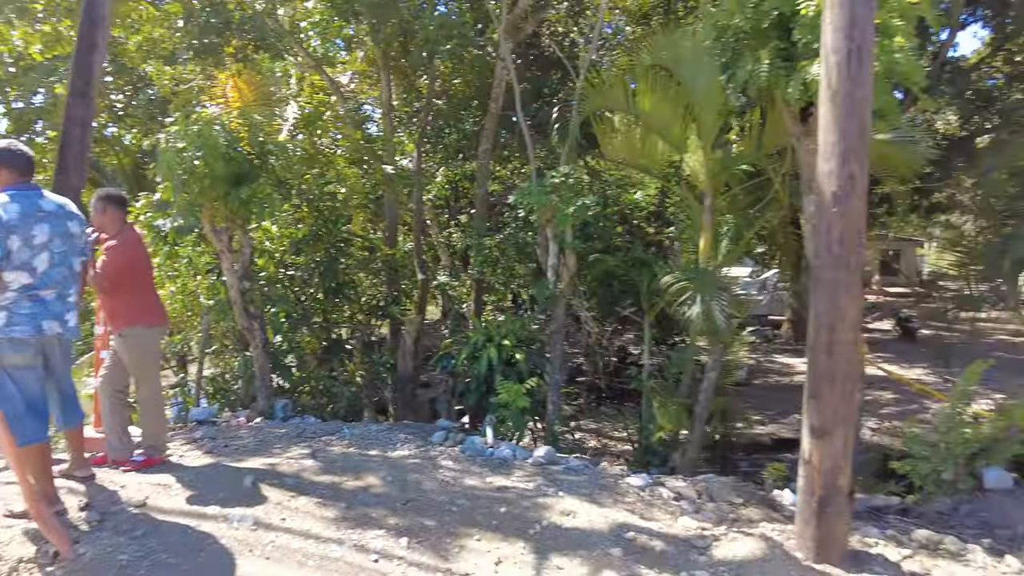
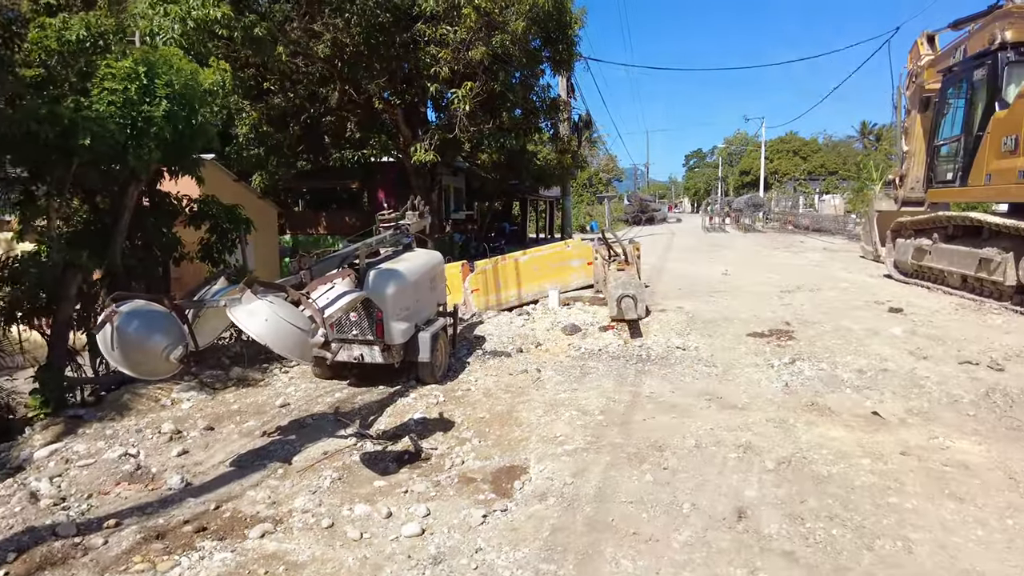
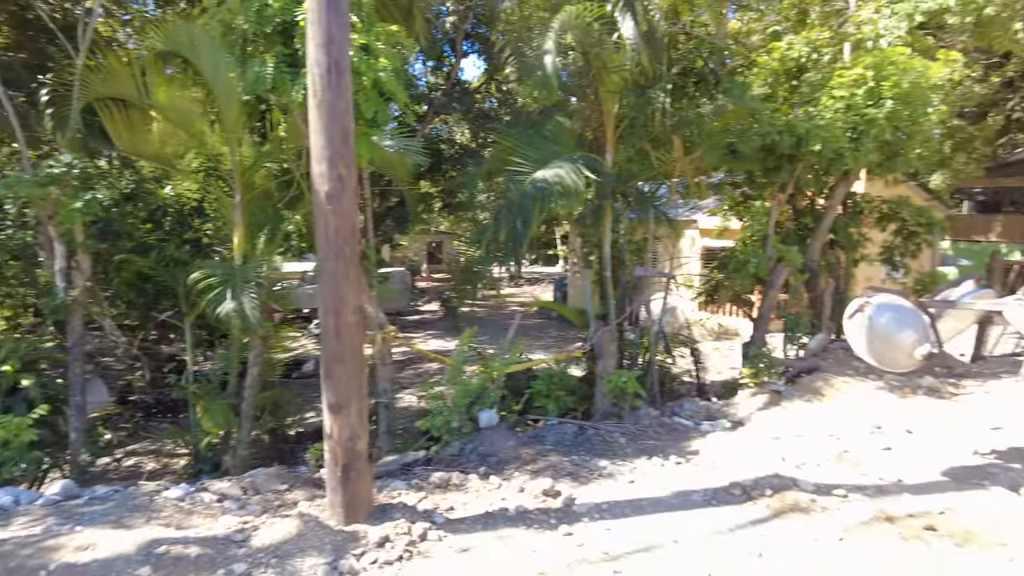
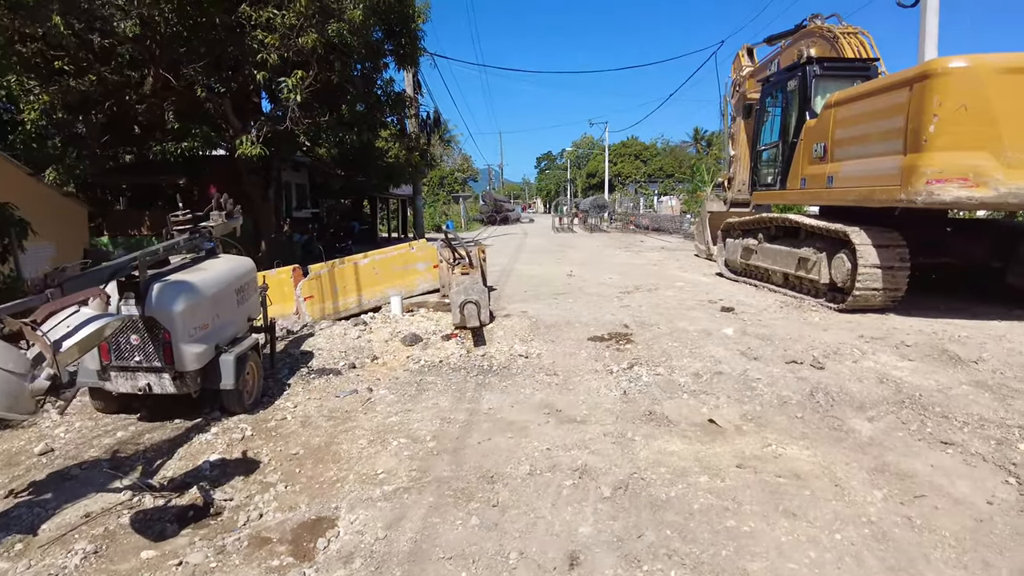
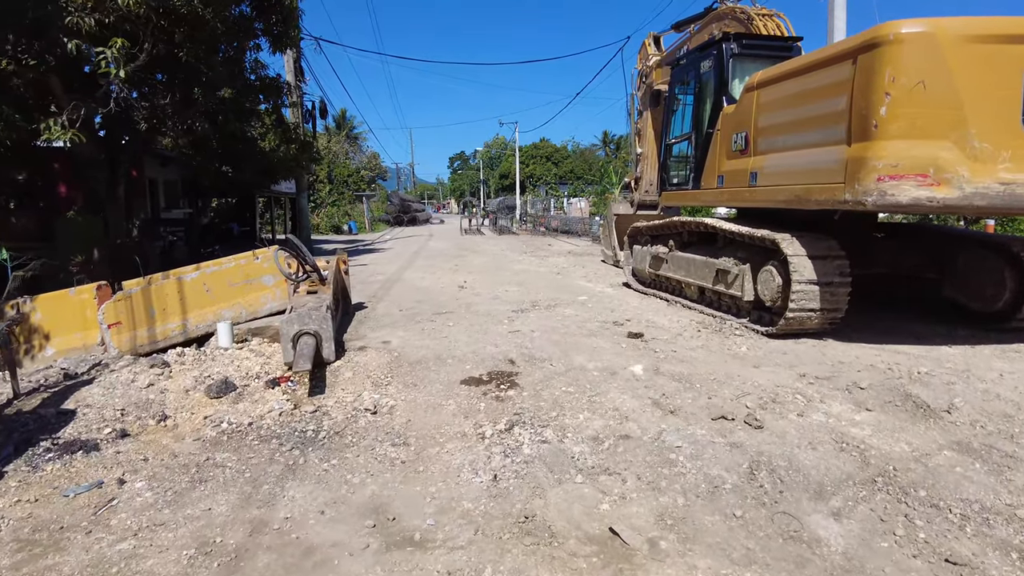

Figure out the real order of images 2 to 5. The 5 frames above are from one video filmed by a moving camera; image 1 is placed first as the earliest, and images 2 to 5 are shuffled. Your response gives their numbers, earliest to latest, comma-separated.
3, 2, 4, 5
